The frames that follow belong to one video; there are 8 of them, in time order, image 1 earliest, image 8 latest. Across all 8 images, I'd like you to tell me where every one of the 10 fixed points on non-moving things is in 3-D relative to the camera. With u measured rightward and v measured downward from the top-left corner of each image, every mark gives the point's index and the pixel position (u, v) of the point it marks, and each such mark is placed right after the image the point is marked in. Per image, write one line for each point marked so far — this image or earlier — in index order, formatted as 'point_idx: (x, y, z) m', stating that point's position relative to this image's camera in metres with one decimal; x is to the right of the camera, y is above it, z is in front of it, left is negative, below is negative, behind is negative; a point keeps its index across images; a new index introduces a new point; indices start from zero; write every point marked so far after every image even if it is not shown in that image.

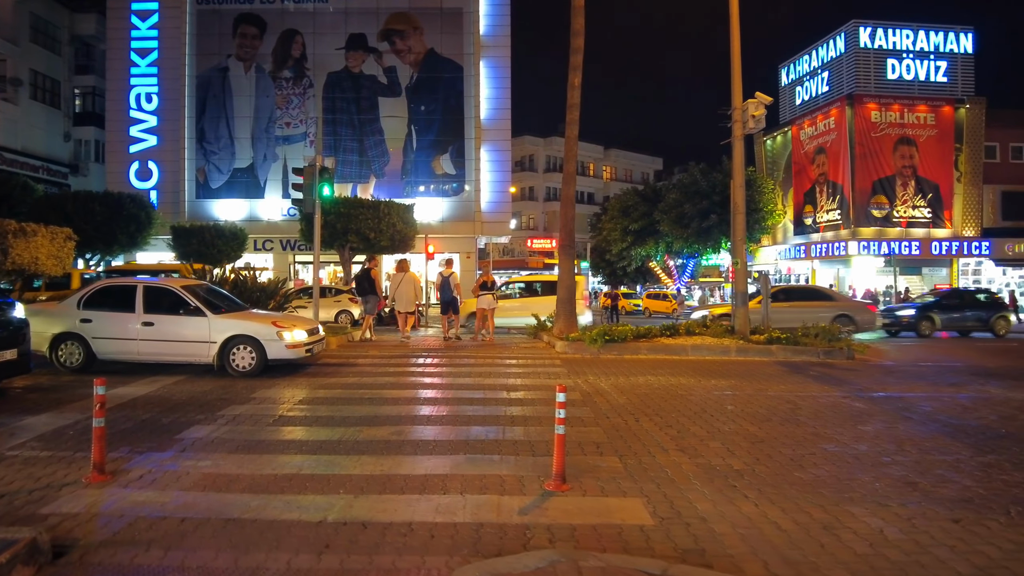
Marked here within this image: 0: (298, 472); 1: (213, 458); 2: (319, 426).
0: (-1.7, -1.5, +6.3) m
1: (-2.5, -1.4, +6.7) m
2: (-2.1, -1.4, +8.1) m
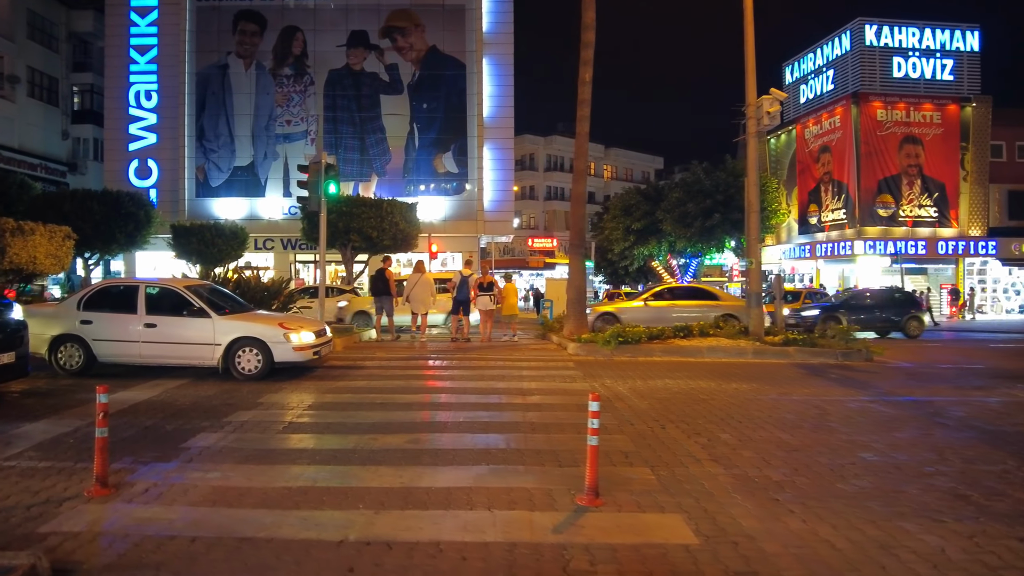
0: (-1.5, -1.5, +5.9) m
1: (-2.3, -1.4, +6.3) m
2: (-1.9, -1.4, +7.7) m
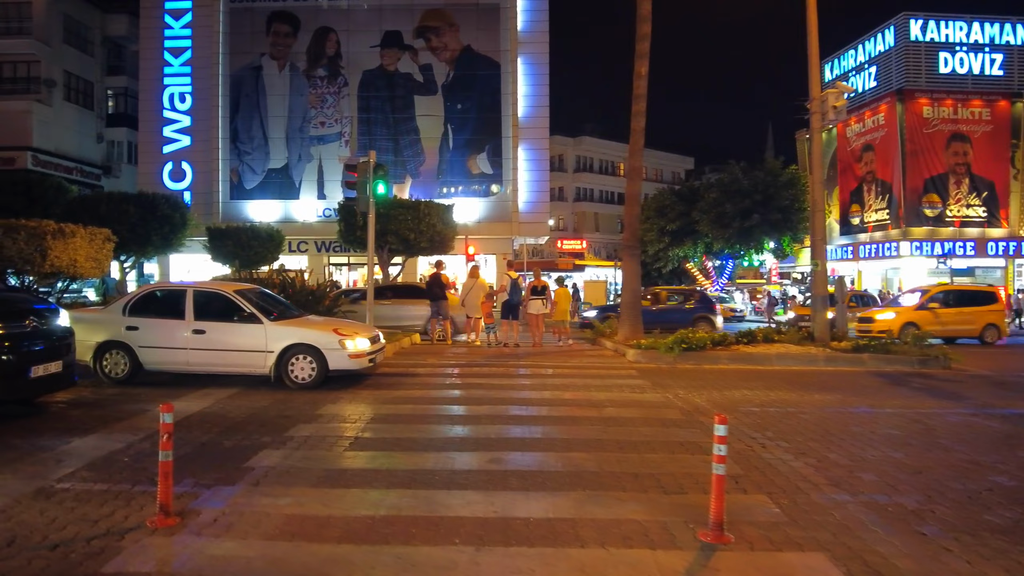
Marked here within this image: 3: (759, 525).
0: (-0.8, -1.5, +5.3) m
1: (-1.6, -1.5, +5.7) m
2: (-1.1, -1.5, +7.1) m
3: (+1.7, -1.6, +5.3) m
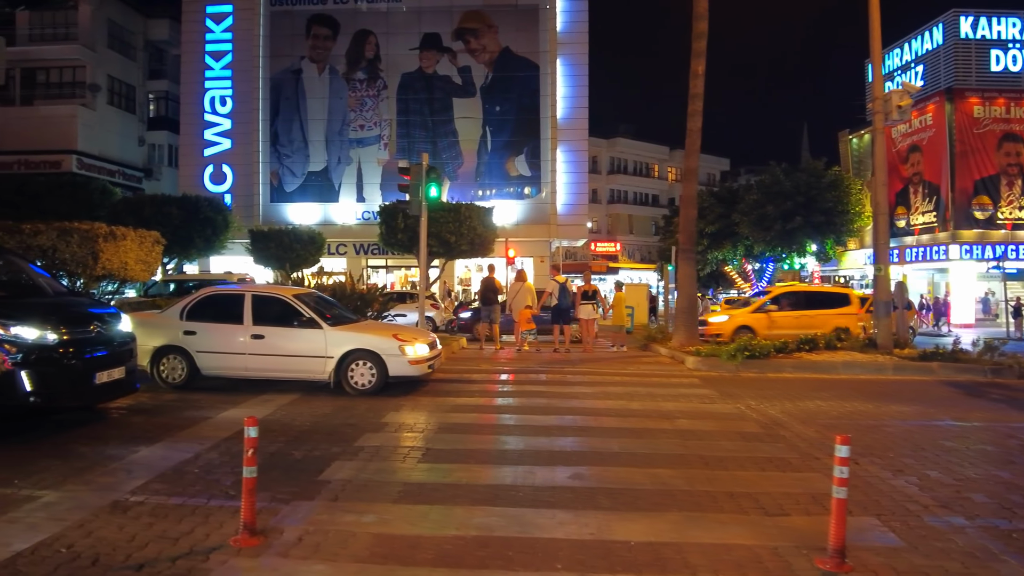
0: (-0.1, -1.6, +5.0) m
1: (-0.9, -1.5, +5.4) m
2: (-0.4, -1.5, +6.8) m
3: (+2.3, -1.6, +4.9) m
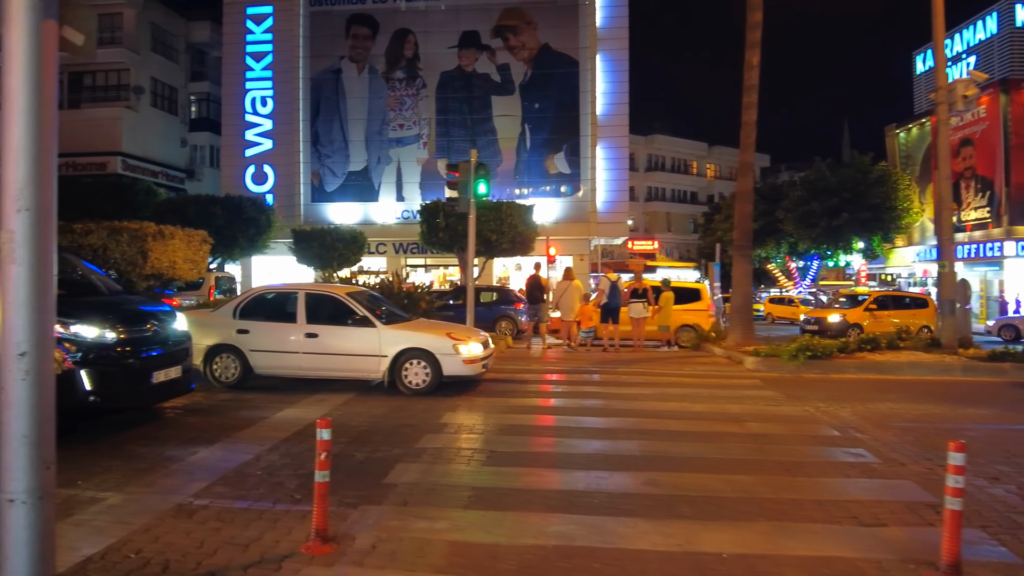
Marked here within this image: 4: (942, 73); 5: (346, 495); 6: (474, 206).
0: (+0.3, -1.5, +4.8) m
1: (-0.4, -1.5, +5.2) m
2: (+0.1, -1.5, +6.6) m
3: (+2.8, -1.6, +4.5) m
4: (+8.1, +4.1, +14.8) m
5: (-1.2, -1.5, +5.7) m
6: (-0.7, +1.5, +14.1) m
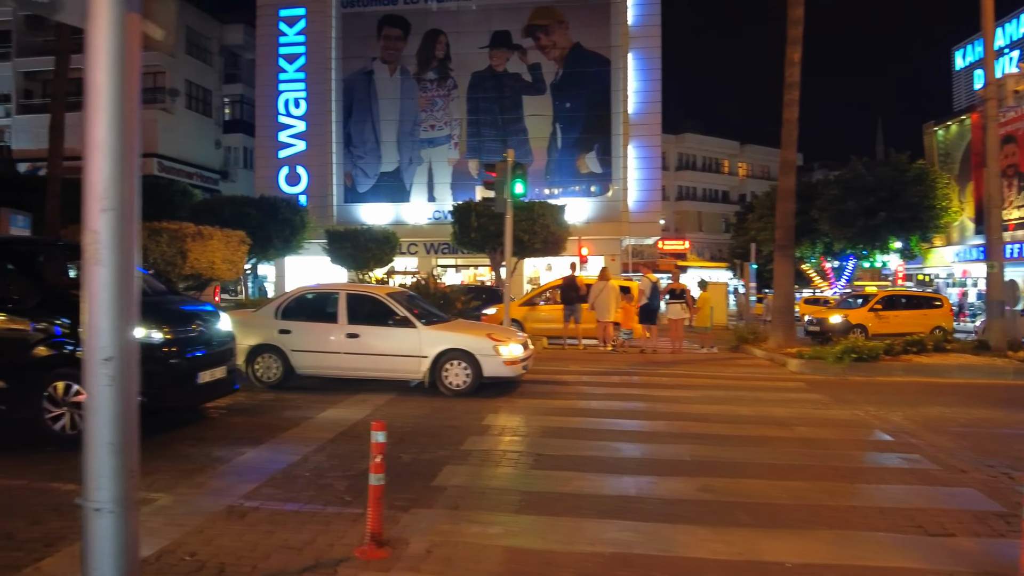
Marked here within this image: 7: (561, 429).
0: (+0.7, -1.6, +4.7) m
1: (-0.1, -1.5, +5.1) m
2: (+0.5, -1.5, +6.5) m
3: (+3.1, -1.6, +4.3) m
4: (+8.8, +4.0, +14.4) m
5: (-0.8, -1.5, +5.6) m
6: (0.0, +1.5, +14.0) m
7: (+0.5, -1.5, +8.4) m
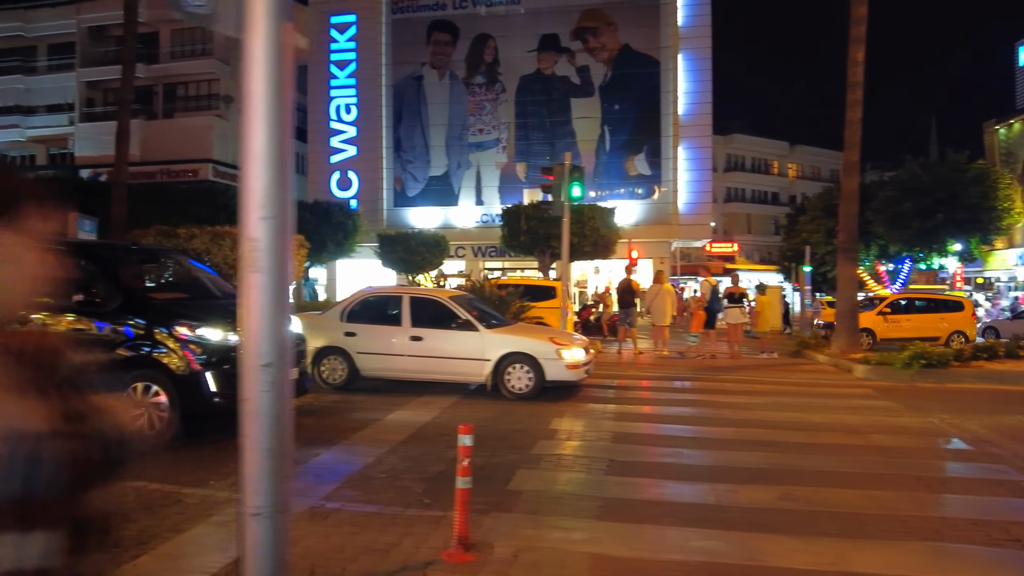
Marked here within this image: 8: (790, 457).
0: (+1.2, -1.6, +4.6) m
1: (+0.5, -1.6, +5.1) m
2: (+1.1, -1.6, +6.4) m
3: (+3.6, -1.7, +4.2) m
4: (+9.8, +4.0, +13.9) m
5: (-0.3, -1.5, +5.6) m
6: (+1.0, +1.4, +14.0) m
7: (+1.2, -1.5, +8.4) m
8: (+2.6, -1.5, +7.2) m
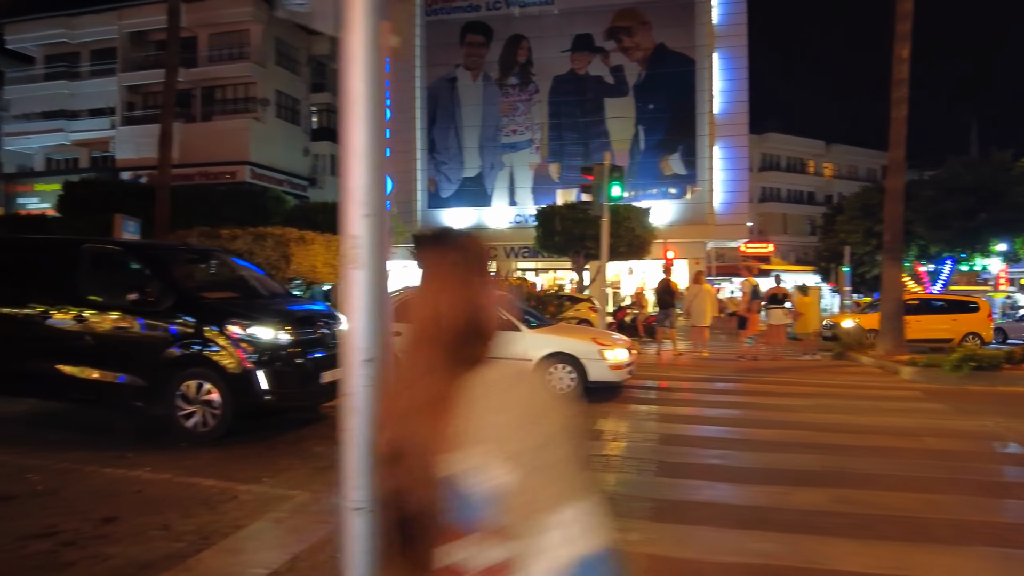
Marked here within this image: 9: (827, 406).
0: (+1.5, -1.6, +4.6) m
1: (+0.8, -1.6, +5.1) m
2: (+1.6, -1.6, +6.4) m
3: (+3.9, -1.7, +4.0) m
4: (+10.5, +4.0, +13.5) m
5: (+0.1, -1.5, +5.6) m
6: (+1.7, +1.4, +14.0) m
7: (+1.7, -1.5, +8.3) m
8: (+3.0, -1.5, +7.1) m
9: (+4.0, -1.5, +10.0) m
